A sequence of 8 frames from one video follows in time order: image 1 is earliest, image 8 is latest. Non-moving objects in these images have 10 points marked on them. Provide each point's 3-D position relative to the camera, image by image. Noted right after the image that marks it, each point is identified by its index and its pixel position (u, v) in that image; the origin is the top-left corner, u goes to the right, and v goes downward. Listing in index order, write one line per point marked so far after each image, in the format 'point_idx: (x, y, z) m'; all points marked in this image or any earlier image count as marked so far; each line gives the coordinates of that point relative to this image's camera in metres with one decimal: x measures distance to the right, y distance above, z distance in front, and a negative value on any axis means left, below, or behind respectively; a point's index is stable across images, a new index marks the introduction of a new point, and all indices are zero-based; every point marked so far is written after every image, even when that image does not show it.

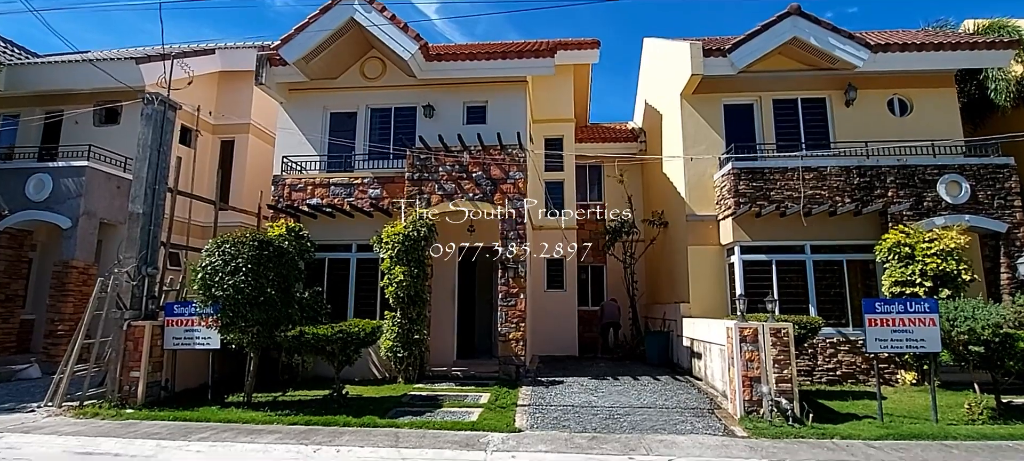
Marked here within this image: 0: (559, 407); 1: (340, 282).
0: (+0.9, -3.4, +9.5) m
1: (-4.6, -1.3, +13.4) m
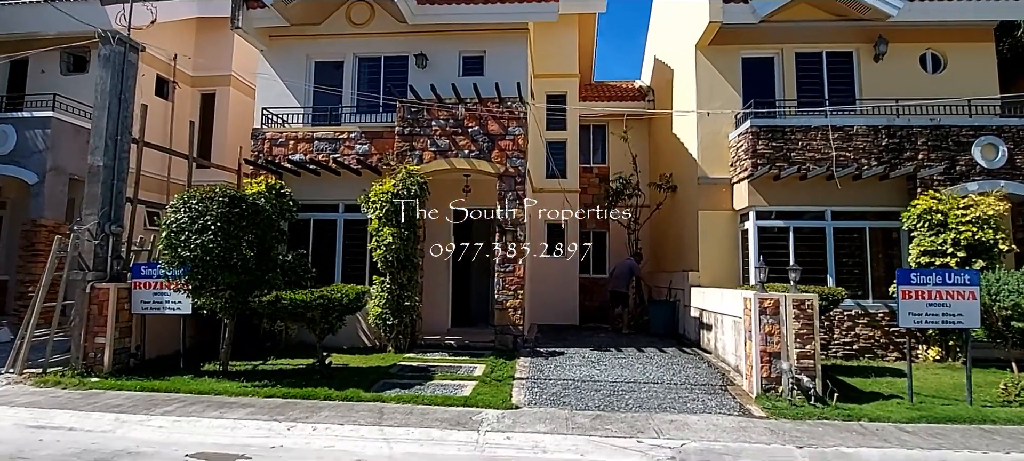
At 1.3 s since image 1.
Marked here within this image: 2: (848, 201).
0: (+0.8, -2.6, +8.8) m
1: (-4.7, -0.3, +12.5) m
2: (+8.1, +0.7, +11.9) m
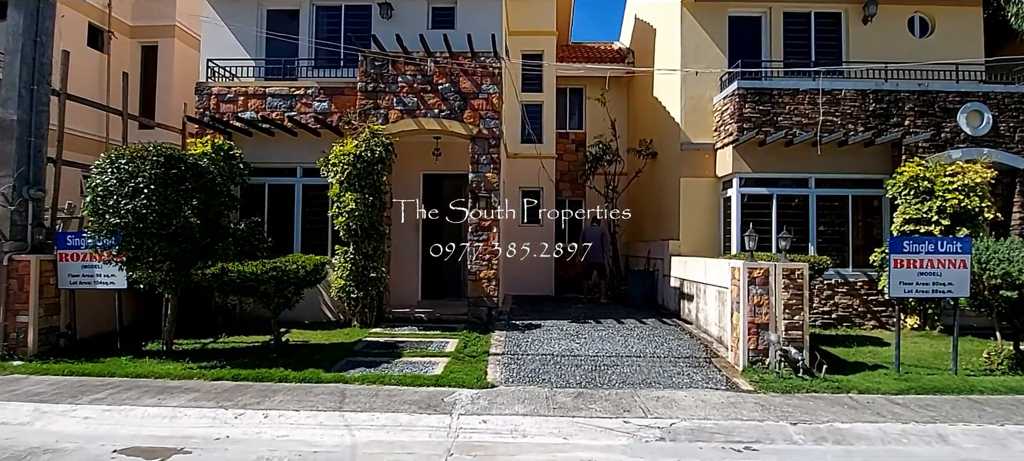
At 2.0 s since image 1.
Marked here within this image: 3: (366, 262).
0: (+0.4, -2.1, +8.3) m
1: (-5.3, +0.5, +11.5) m
2: (+7.5, +1.4, +11.6) m
3: (-3.0, -0.6, +10.1) m
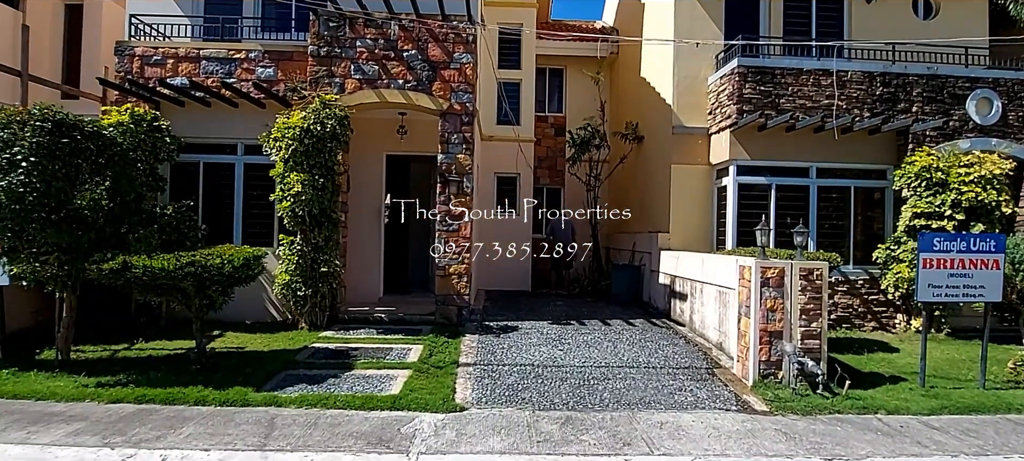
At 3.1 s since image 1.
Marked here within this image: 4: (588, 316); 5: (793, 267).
0: (0.0, -1.9, +7.0) m
1: (-5.8, +0.8, +10.0) m
2: (+6.9, +1.6, +10.7) m
3: (-3.4, -0.4, +8.6) m
4: (+1.6, -1.8, +10.3) m
5: (+3.7, -0.5, +6.5) m
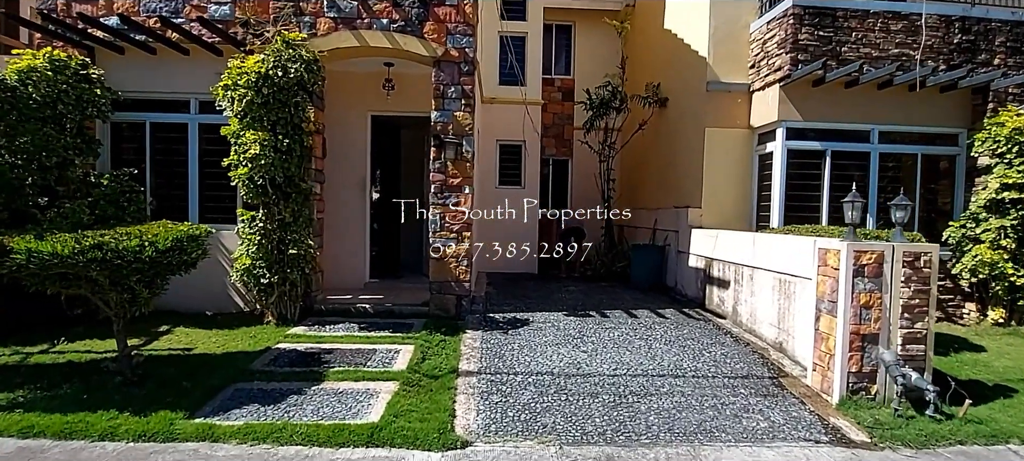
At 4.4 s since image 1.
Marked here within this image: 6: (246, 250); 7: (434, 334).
0: (+0.2, -1.6, +5.5) m
1: (-5.7, +1.2, +8.3) m
2: (+7.1, +2.0, +9.1) m
3: (-3.3, 0.0, +7.0) m
4: (+1.7, -1.3, +8.8) m
5: (+3.9, -0.2, +5.0) m
6: (-3.7, -0.3, +7.0) m
7: (-1.1, -1.4, +6.8) m
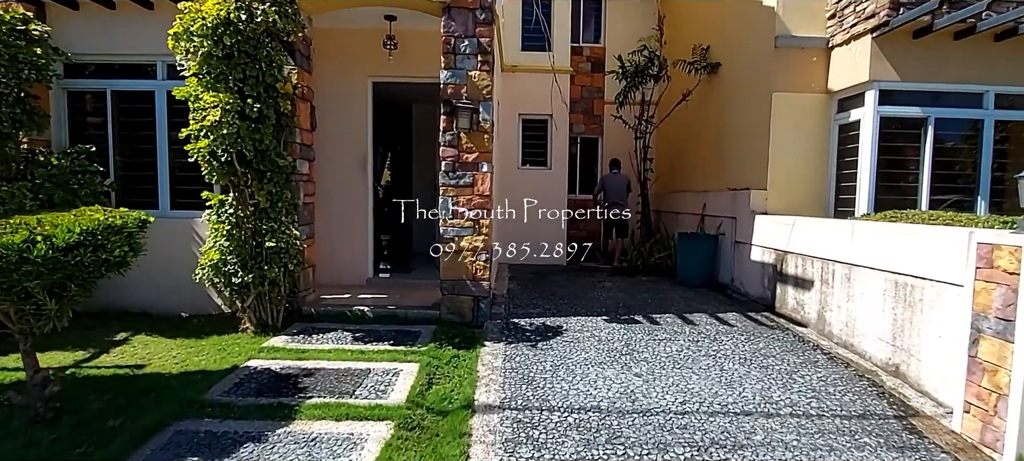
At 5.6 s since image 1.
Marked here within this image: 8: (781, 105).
0: (+0.5, -1.5, +4.1) m
1: (-5.3, +1.4, +7.0) m
2: (+7.5, +2.2, +7.3) m
3: (-2.9, +0.1, +5.7) m
4: (+2.1, -1.1, +7.3) m
5: (+4.1, -0.1, +3.4) m
6: (-3.4, -0.1, +5.7) m
7: (-0.7, -1.3, +5.4) m
8: (+4.3, +2.0, +7.9) m
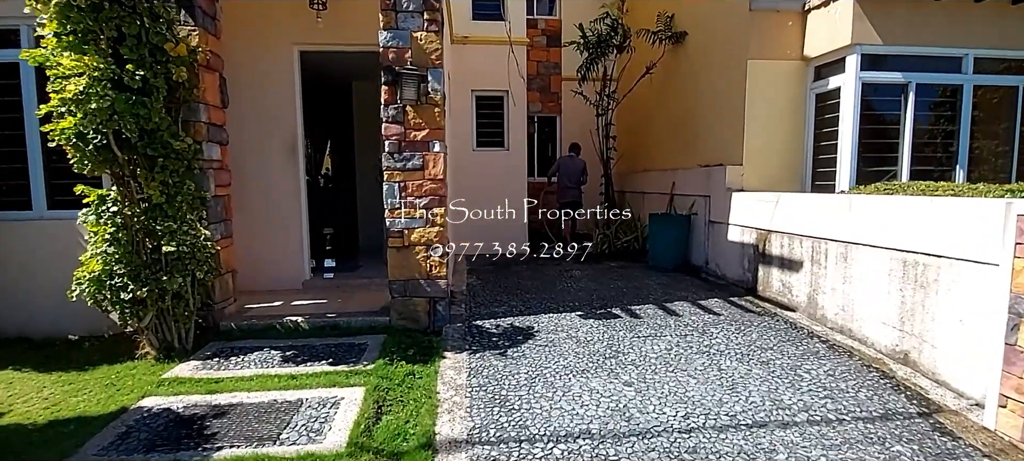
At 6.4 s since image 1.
0: (+0.3, -1.4, +3.3) m
1: (-5.8, +1.3, +5.6) m
2: (+6.8, +2.7, +7.0) m
3: (-3.3, +0.1, +4.6) m
4: (+1.6, -0.9, +6.6) m
5: (+3.9, +0.1, +2.9) m
6: (-3.8, -0.2, +4.5) m
7: (-1.0, -1.2, +4.5) m
8: (+3.6, +2.3, +7.3) m
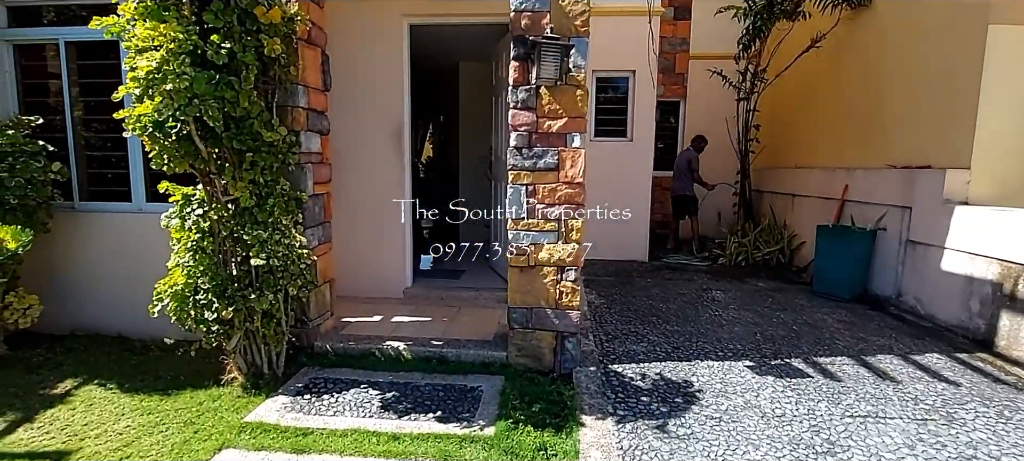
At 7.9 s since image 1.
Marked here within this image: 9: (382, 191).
0: (+1.2, -1.7, +2.1) m
1: (-4.3, +1.4, +5.2) m
2: (+8.4, +2.2, +4.5) m
3: (-2.1, +0.1, +3.8) m
4: (+3.1, -1.1, +5.1) m
5: (+4.8, -0.4, +1.0) m
6: (-2.6, -0.2, +3.9) m
7: (+0.1, -1.4, +3.5) m
8: (+5.3, +2.0, +5.3) m
9: (-1.5, +0.5, +5.7) m
